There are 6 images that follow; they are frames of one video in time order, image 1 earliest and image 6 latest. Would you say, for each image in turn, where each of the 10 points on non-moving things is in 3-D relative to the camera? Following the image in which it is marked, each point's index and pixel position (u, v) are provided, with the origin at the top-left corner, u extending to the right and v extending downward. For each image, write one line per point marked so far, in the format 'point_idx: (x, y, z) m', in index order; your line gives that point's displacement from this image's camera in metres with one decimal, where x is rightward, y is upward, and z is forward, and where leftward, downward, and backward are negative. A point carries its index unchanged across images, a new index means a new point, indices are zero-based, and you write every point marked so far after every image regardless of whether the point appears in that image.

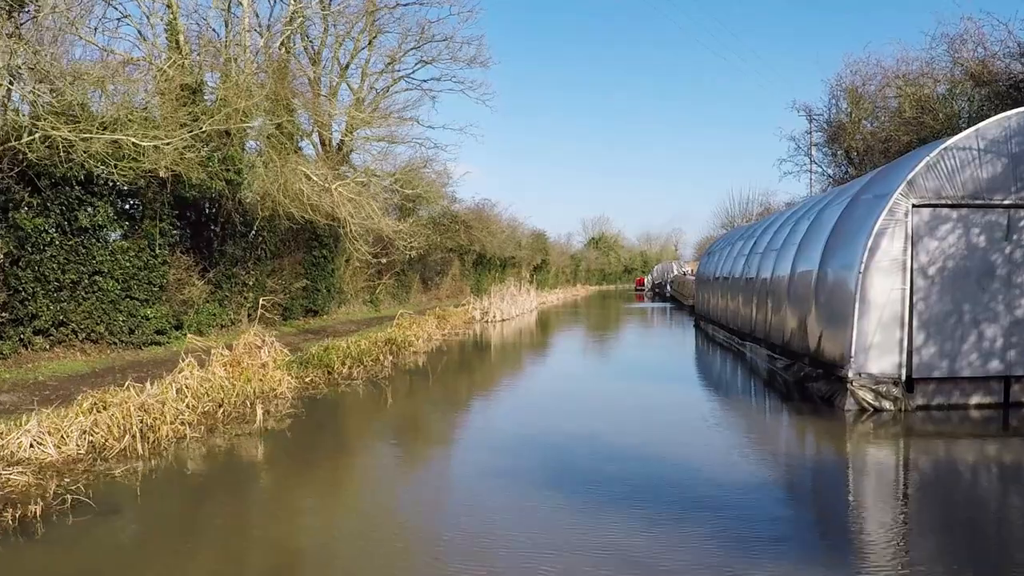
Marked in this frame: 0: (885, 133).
0: (+9.2, +3.8, +17.5) m
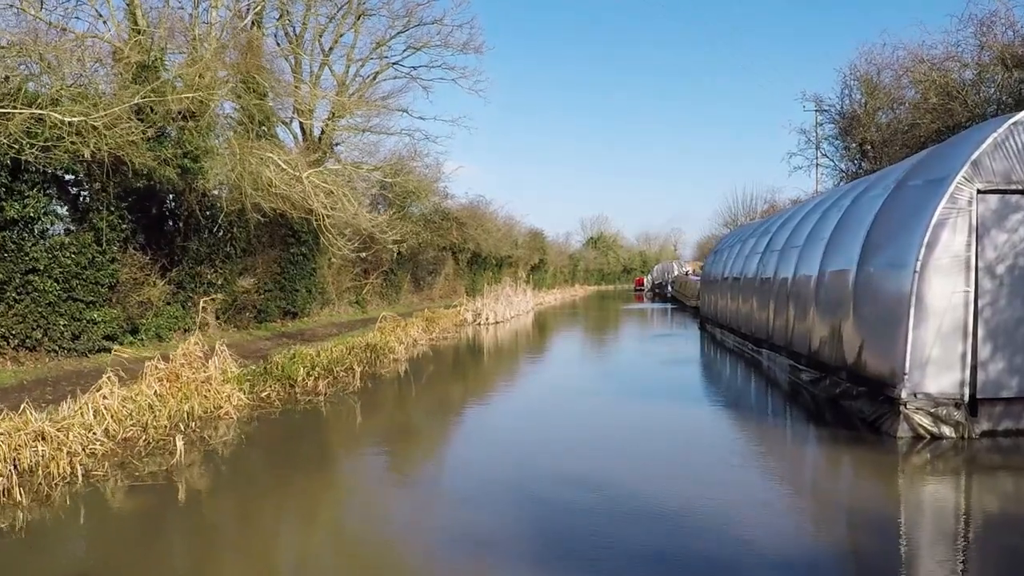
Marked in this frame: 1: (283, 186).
0: (+9.1, +3.8, +16.3) m
1: (-4.0, +1.8, +12.2) m
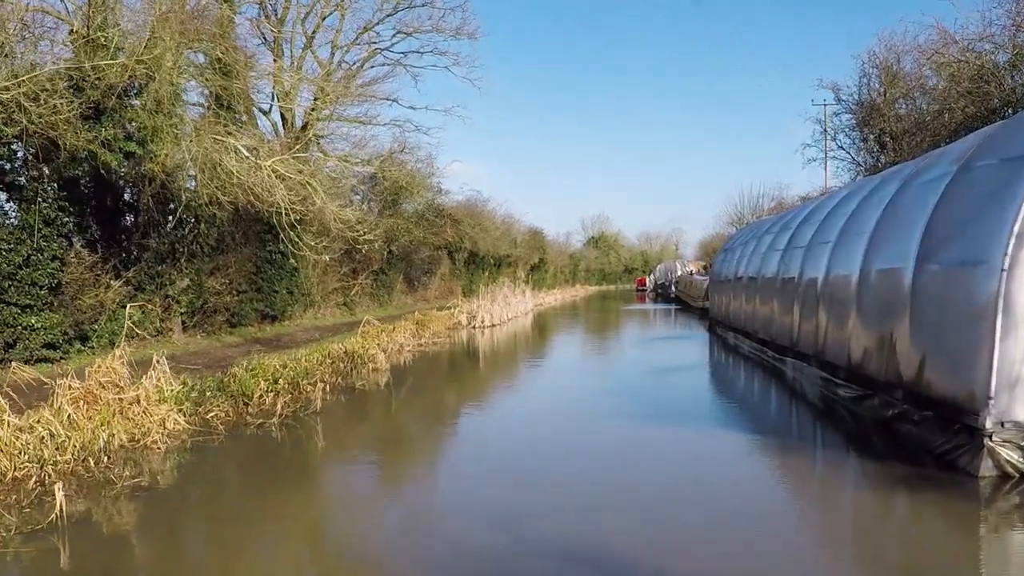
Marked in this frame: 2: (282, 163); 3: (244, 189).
0: (+9.0, +3.8, +15.2) m
1: (-4.1, +1.8, +11.1) m
2: (-3.8, +2.1, +11.9) m
3: (-4.4, +1.6, +11.5) m
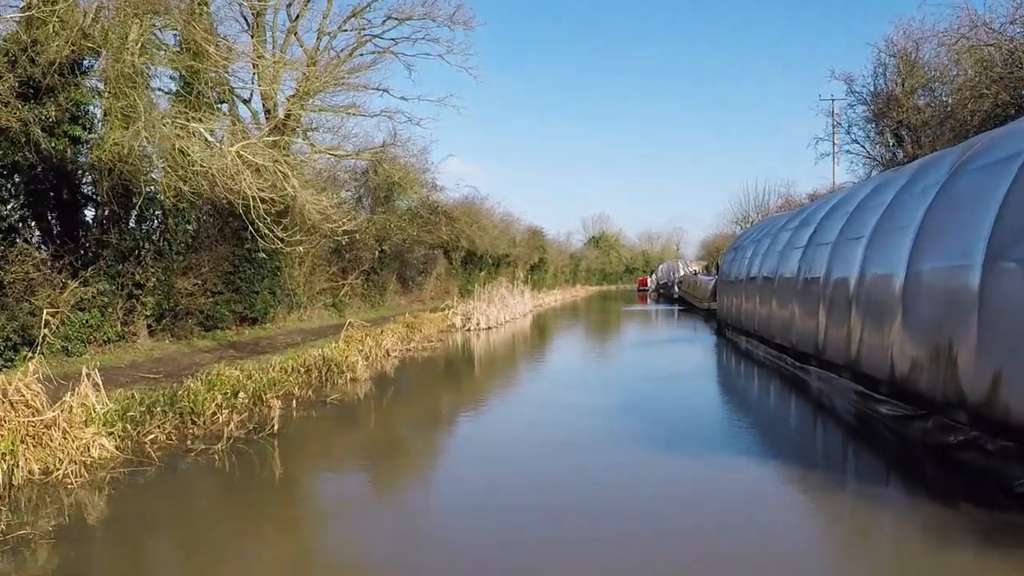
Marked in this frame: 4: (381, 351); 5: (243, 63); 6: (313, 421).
0: (+8.9, +3.8, +14.2) m
1: (-4.2, +1.7, +10.1) m
2: (-3.9, +2.1, +11.0) m
3: (-4.5, +1.6, +10.6) m
4: (-2.2, -1.1, +11.9) m
5: (-4.5, +3.6, +11.5) m
6: (-2.0, -1.4, +7.3) m
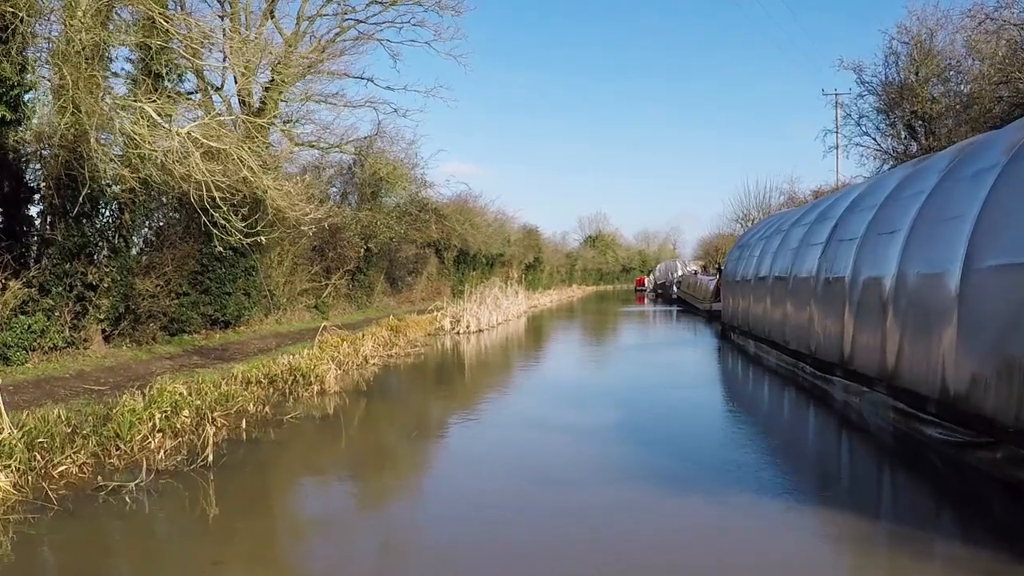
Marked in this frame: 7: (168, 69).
0: (+8.7, +3.8, +13.3) m
1: (-4.3, +1.7, +9.2) m
2: (-4.0, +2.0, +10.0) m
3: (-4.7, +1.6, +9.6) m
4: (-2.4, -1.1, +11.0) m
5: (-4.7, +3.6, +10.6) m
6: (-2.2, -1.4, +6.3) m
7: (-5.2, +3.3, +10.7) m
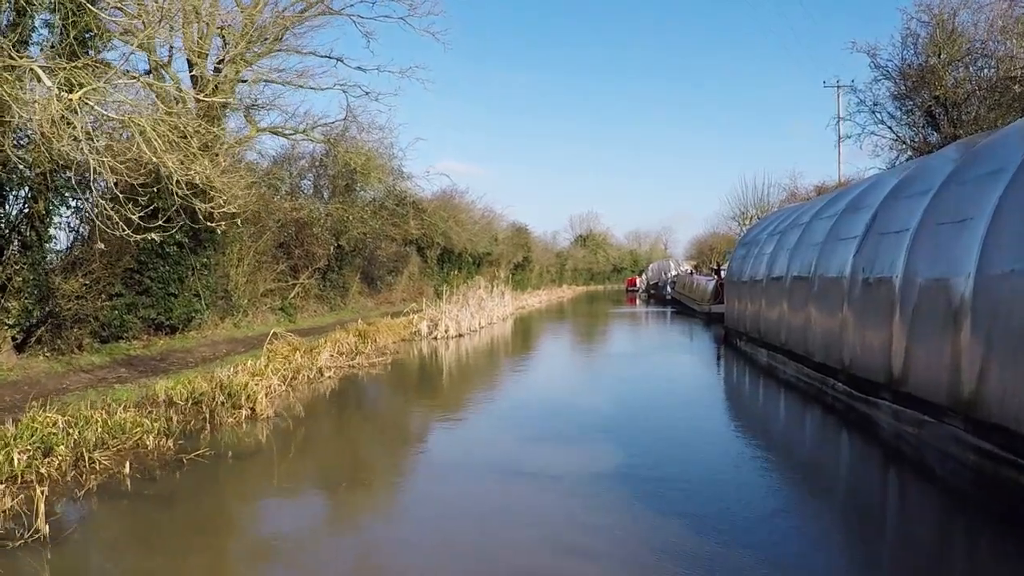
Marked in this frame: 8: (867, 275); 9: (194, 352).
0: (+8.5, +3.7, +12.1) m
1: (-4.6, +1.7, +7.7) m
2: (-4.3, +2.0, +8.6) m
3: (-4.9, +1.6, +8.2) m
4: (-2.6, -1.1, +9.6) m
5: (-4.9, +3.6, +9.1) m
6: (-2.4, -1.4, +4.9) m
7: (-5.5, +3.3, +9.3) m
8: (+3.3, +0.1, +6.7) m
9: (-4.7, -1.0, +10.5) m
